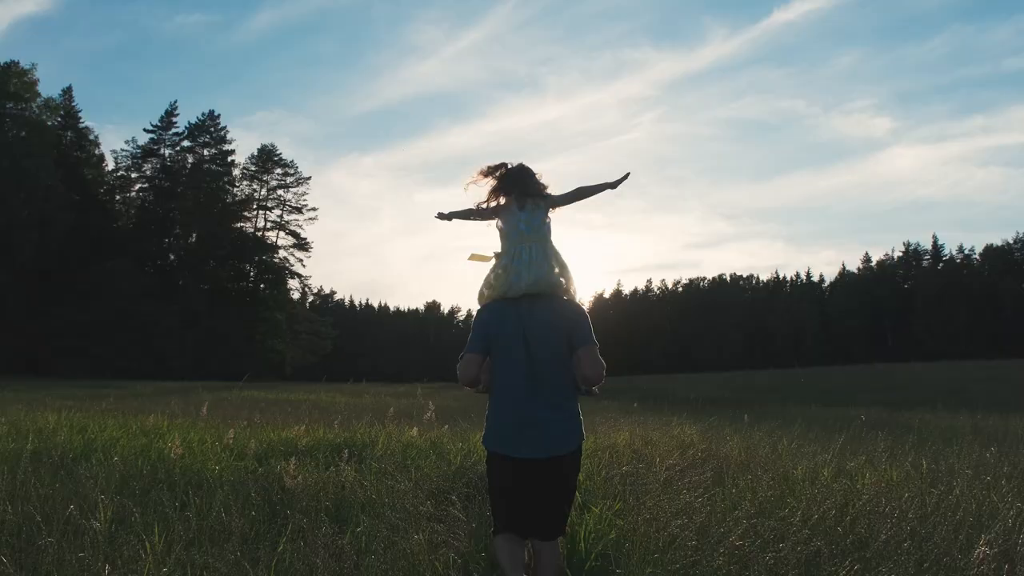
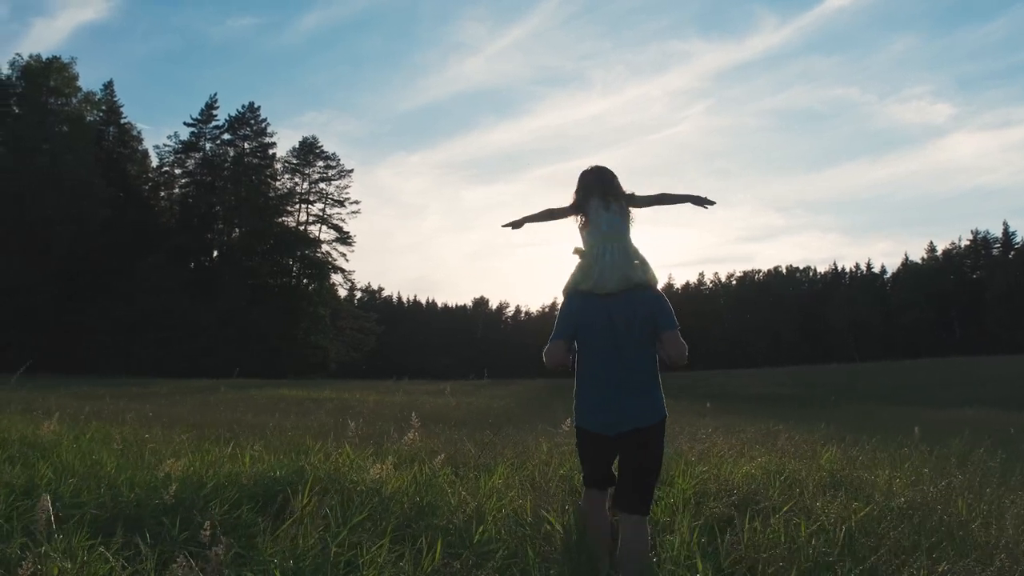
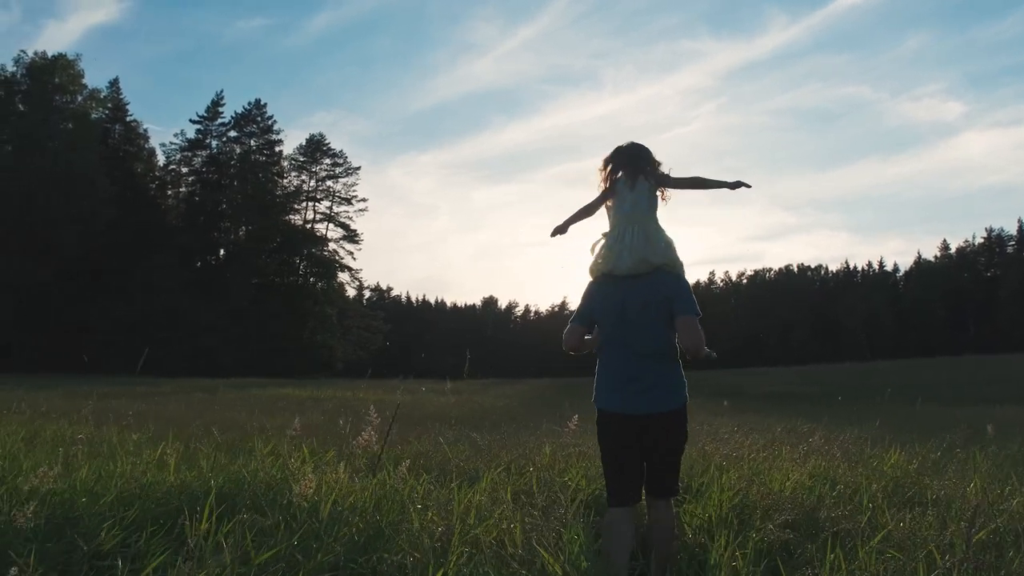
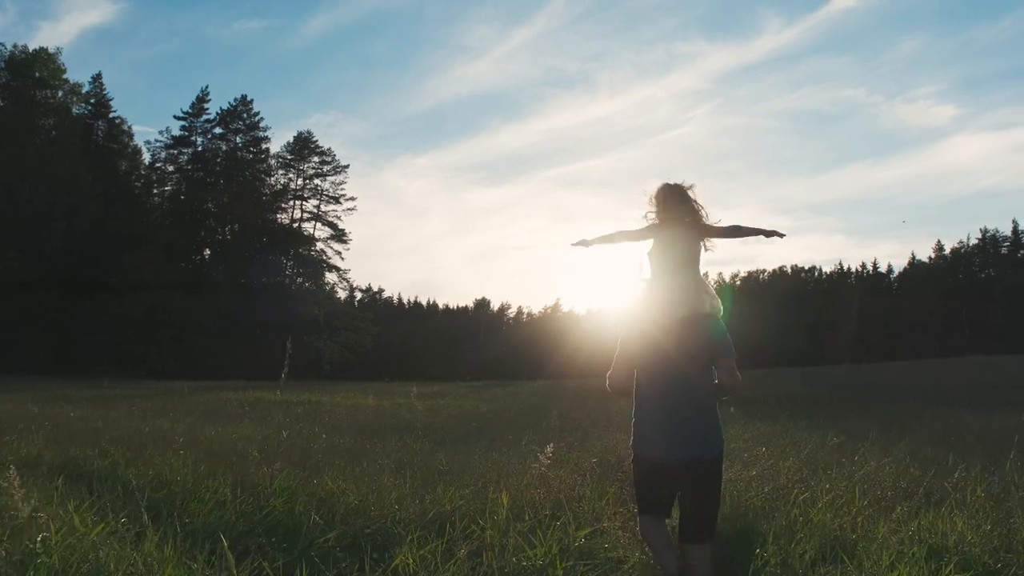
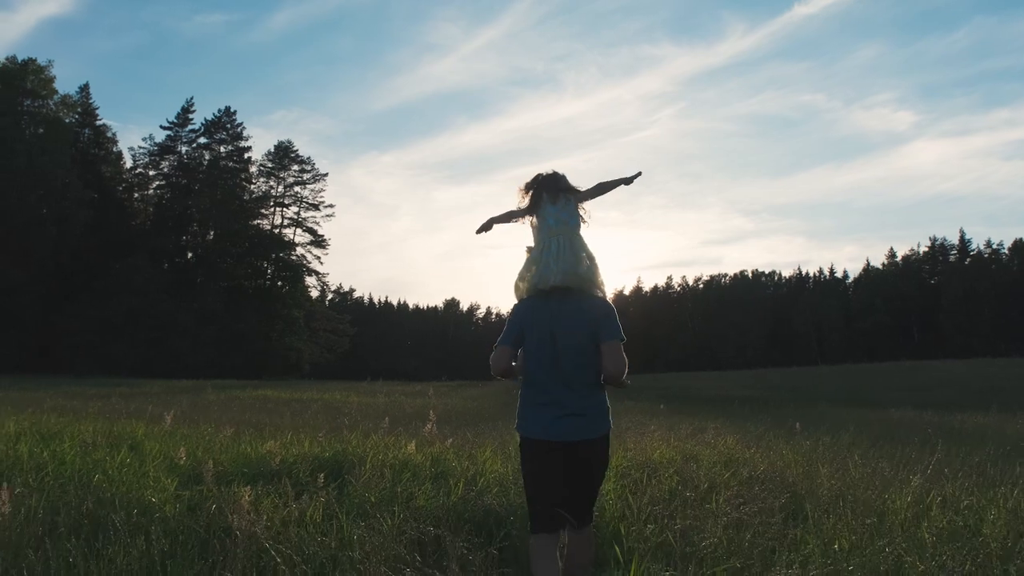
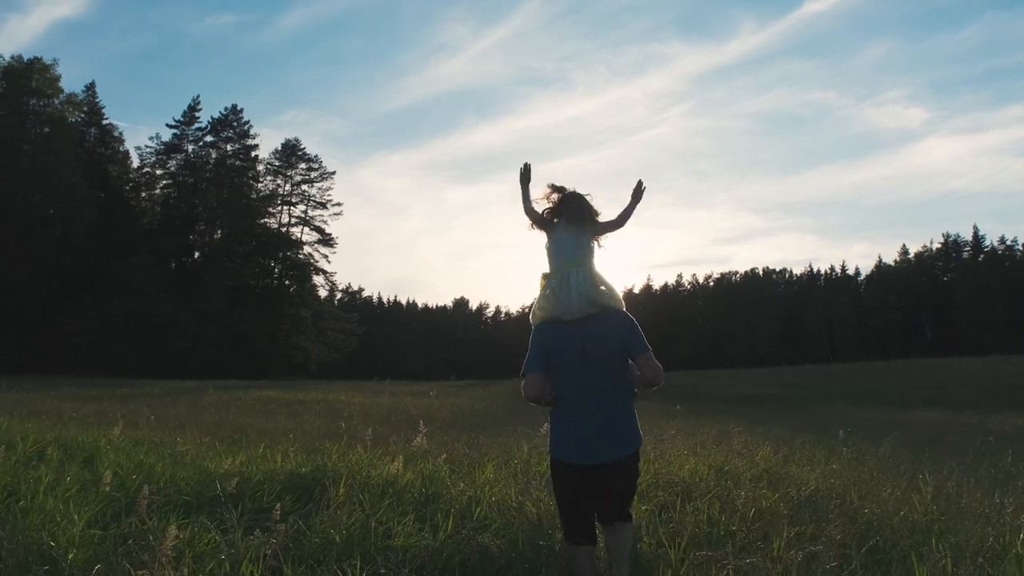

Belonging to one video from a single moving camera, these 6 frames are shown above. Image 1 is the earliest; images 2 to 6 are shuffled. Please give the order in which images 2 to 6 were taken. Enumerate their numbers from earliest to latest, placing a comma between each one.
5, 6, 2, 3, 4
